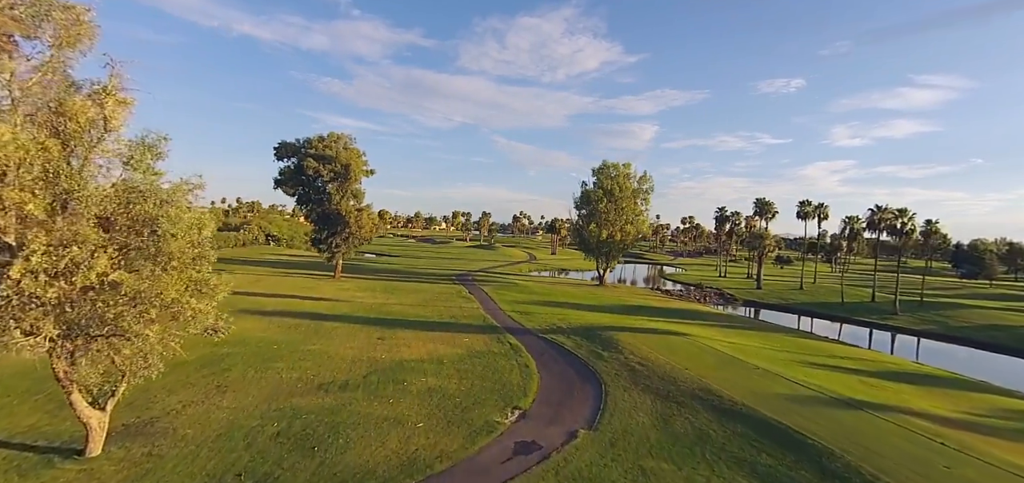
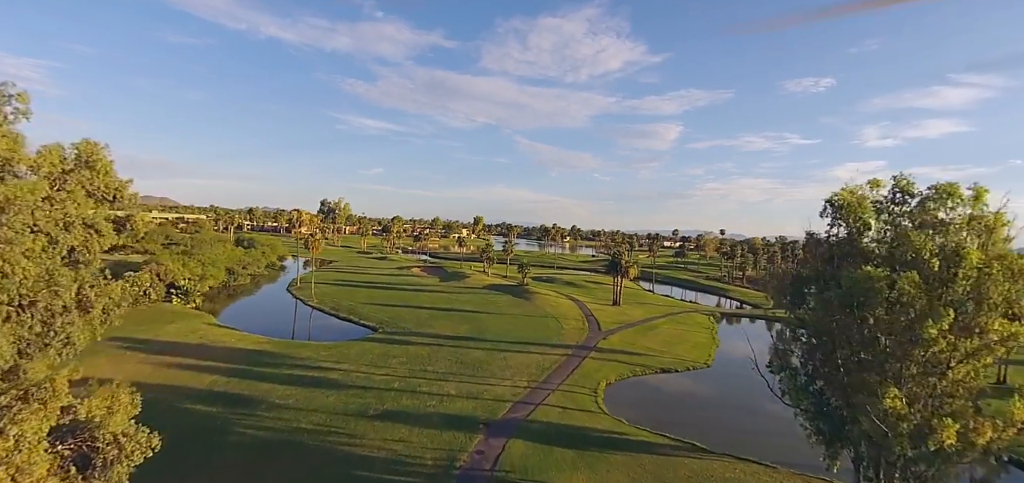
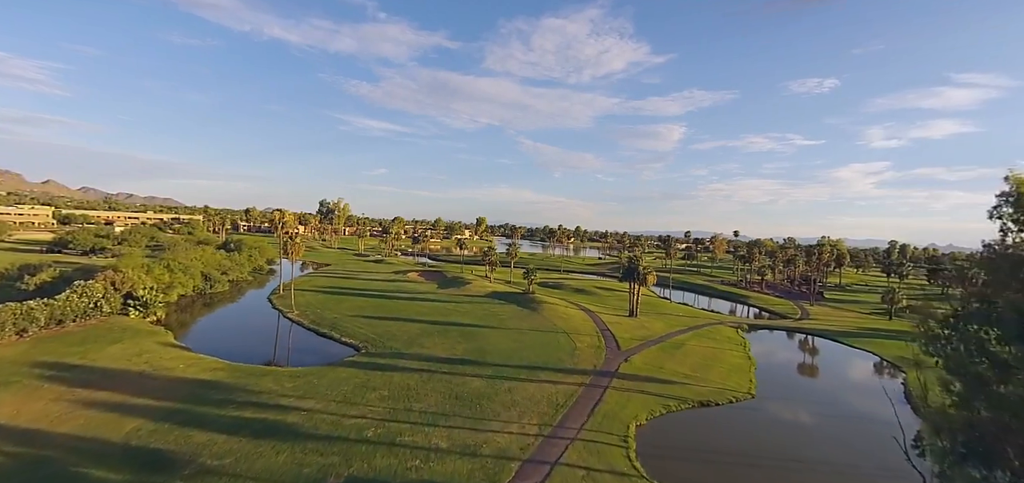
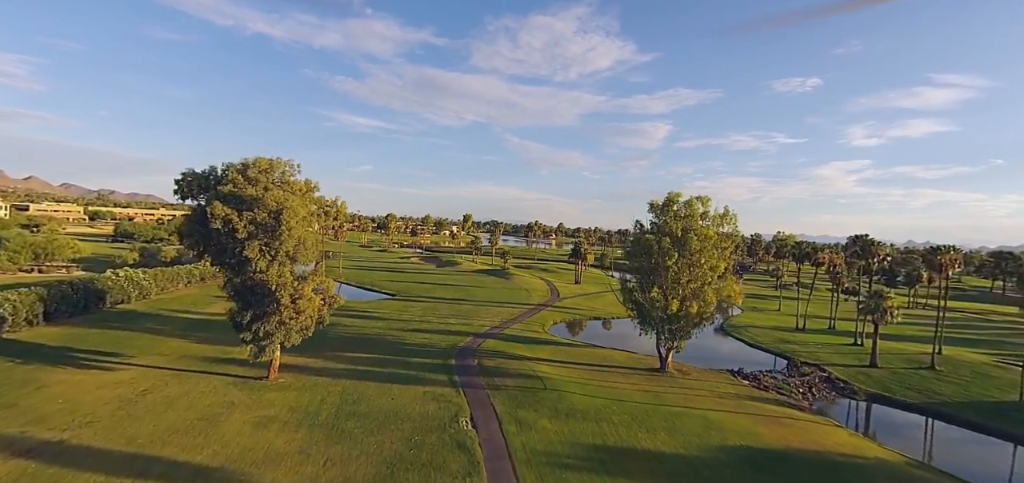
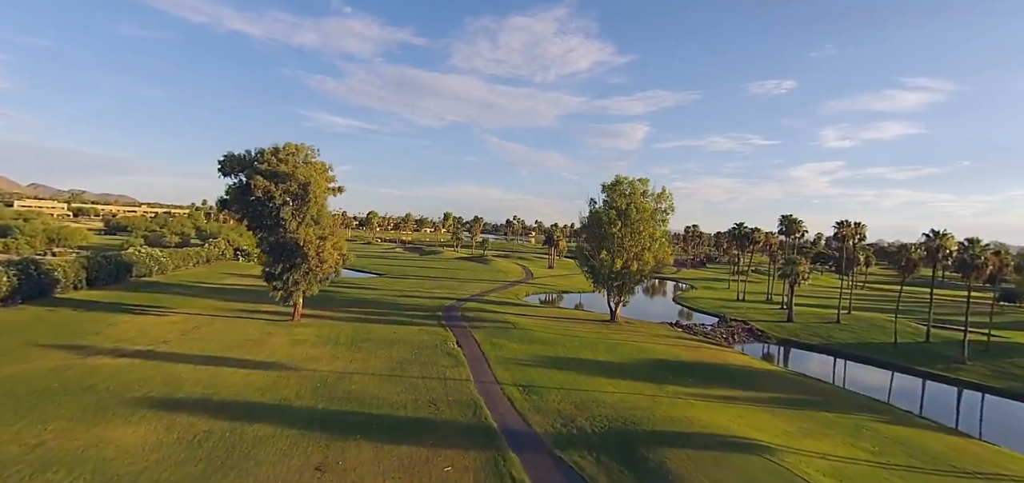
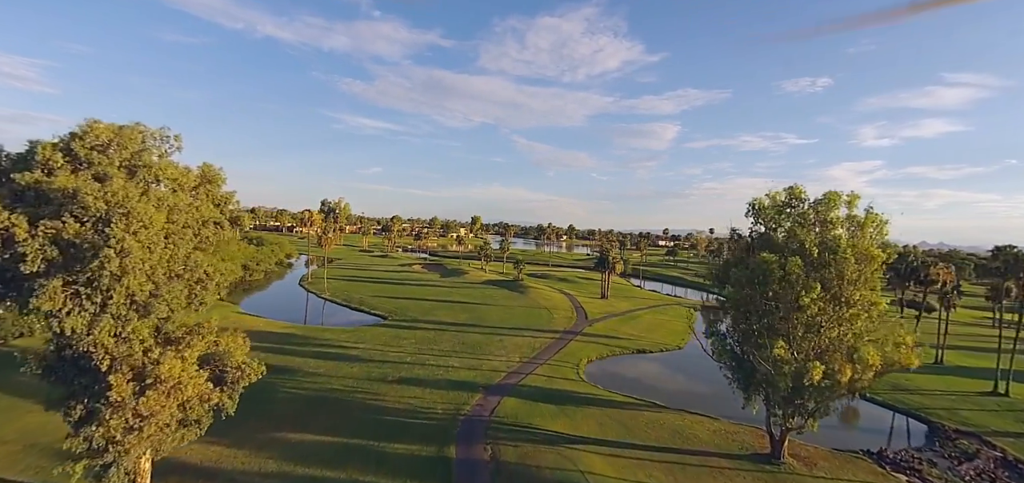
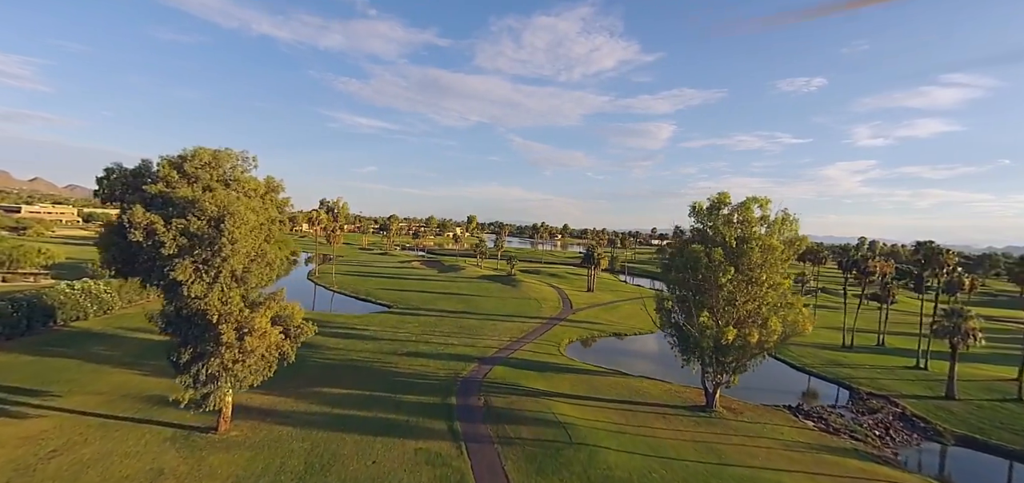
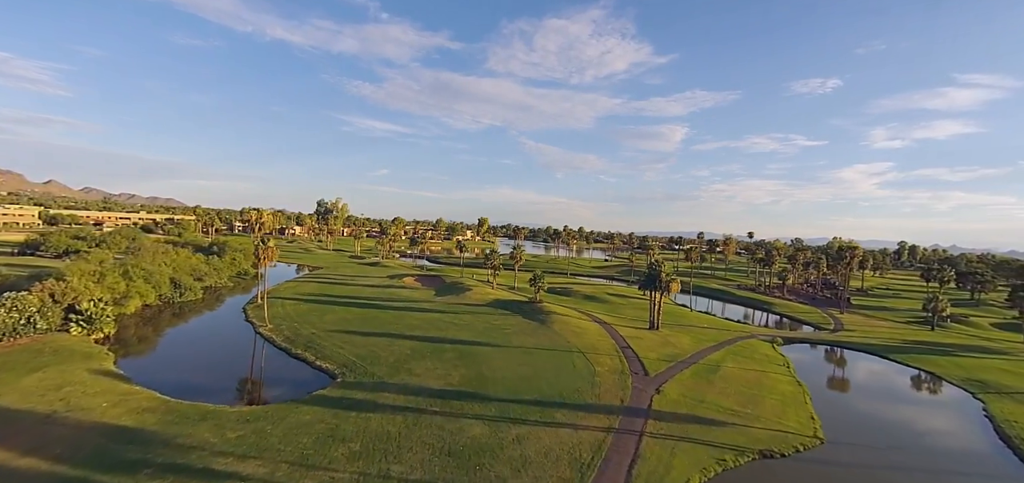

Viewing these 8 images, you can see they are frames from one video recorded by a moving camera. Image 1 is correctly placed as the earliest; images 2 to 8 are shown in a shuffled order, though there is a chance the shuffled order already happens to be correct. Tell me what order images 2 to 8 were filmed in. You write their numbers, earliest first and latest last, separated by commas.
5, 4, 7, 6, 2, 3, 8
